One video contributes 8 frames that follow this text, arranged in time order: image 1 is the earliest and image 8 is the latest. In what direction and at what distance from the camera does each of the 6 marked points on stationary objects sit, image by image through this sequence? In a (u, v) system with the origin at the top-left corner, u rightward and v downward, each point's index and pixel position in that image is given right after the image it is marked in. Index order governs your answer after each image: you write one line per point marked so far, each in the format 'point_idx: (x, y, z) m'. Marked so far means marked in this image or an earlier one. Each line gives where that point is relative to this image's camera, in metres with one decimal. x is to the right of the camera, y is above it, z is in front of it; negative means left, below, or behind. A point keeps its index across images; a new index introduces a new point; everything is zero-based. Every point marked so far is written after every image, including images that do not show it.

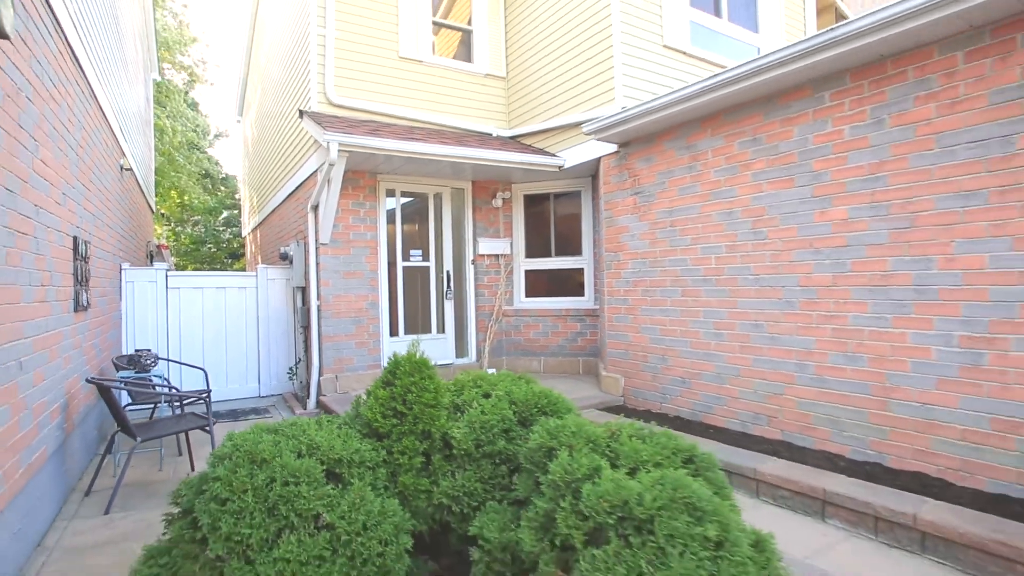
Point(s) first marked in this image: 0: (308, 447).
0: (-0.8, -0.7, +2.2) m
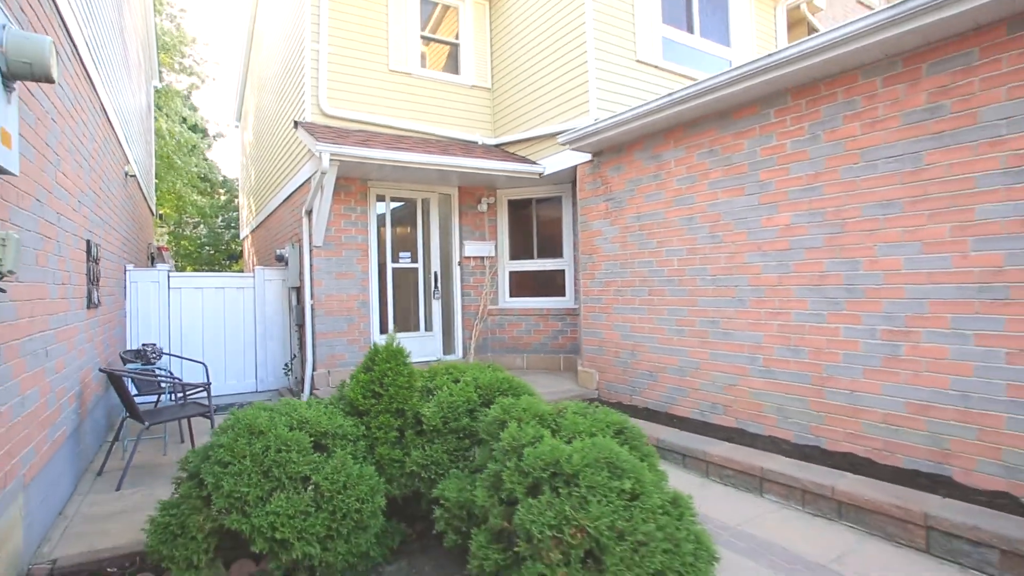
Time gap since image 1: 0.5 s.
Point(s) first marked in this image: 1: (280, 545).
0: (-1.0, -0.7, +2.5) m
1: (-1.0, -1.1, +2.2) m
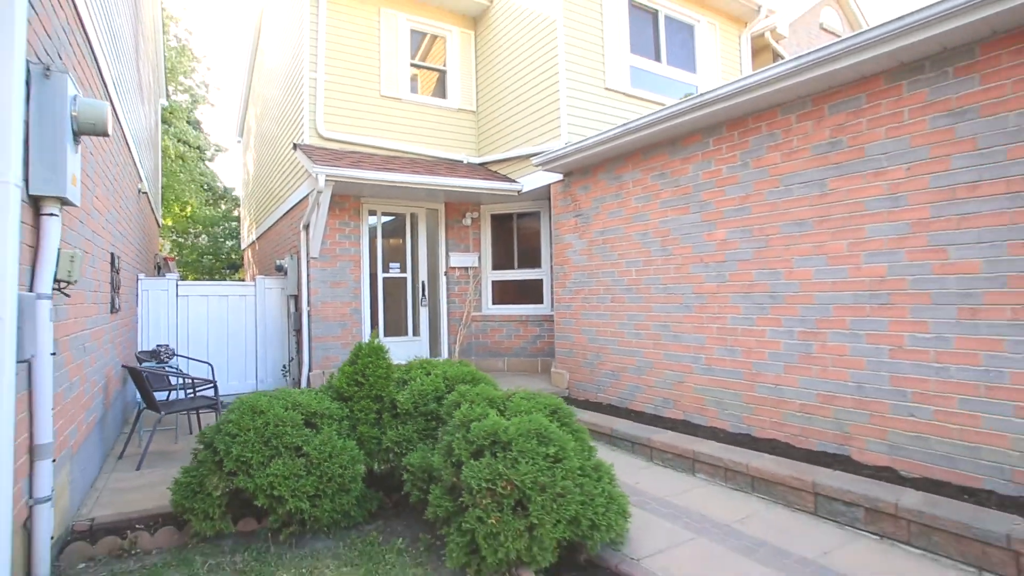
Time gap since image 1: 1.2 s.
0: (-1.3, -0.7, +3.1) m
1: (-1.3, -1.2, +2.8) m
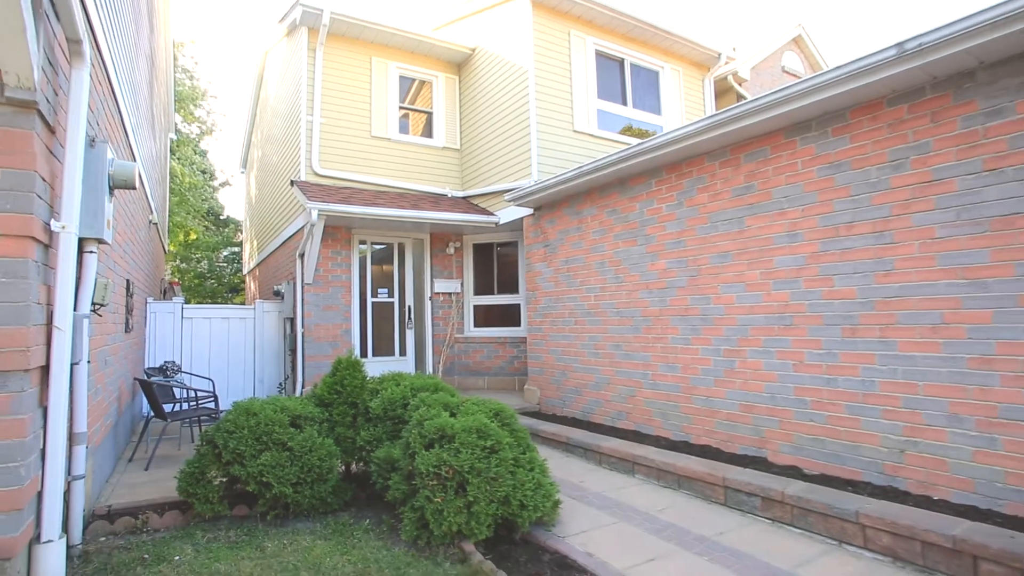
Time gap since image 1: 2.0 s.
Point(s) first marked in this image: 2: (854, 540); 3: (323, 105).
0: (-1.7, -0.9, +3.7) m
1: (-1.6, -1.3, +3.4) m
2: (+2.0, -1.5, +3.1) m
3: (-2.9, +2.8, +7.9) m
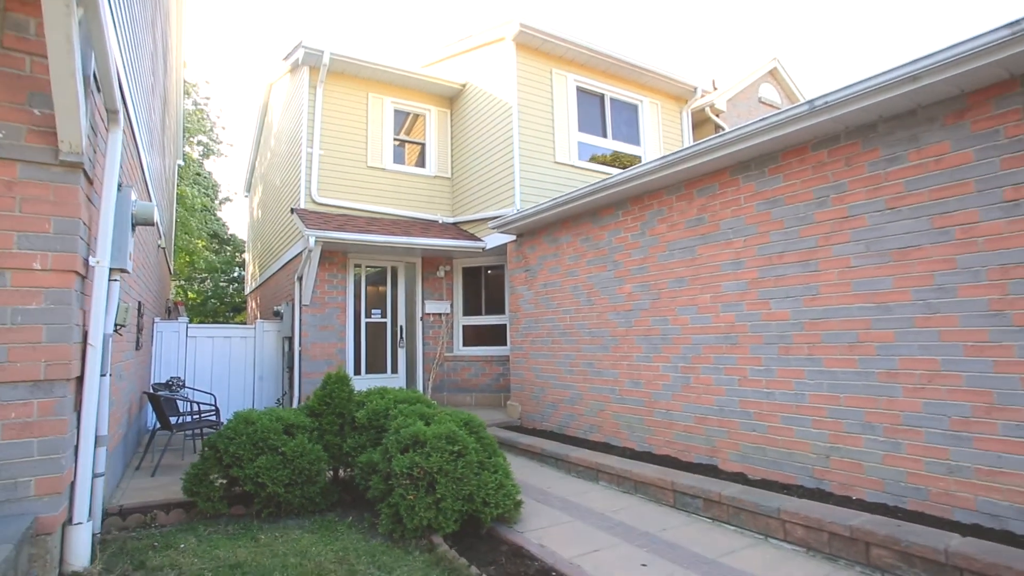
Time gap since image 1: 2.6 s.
0: (-1.9, -1.0, +4.1) m
1: (-1.9, -1.5, +3.8) m
2: (+1.8, -1.7, +3.5) m
3: (-3.2, +2.5, +8.5) m
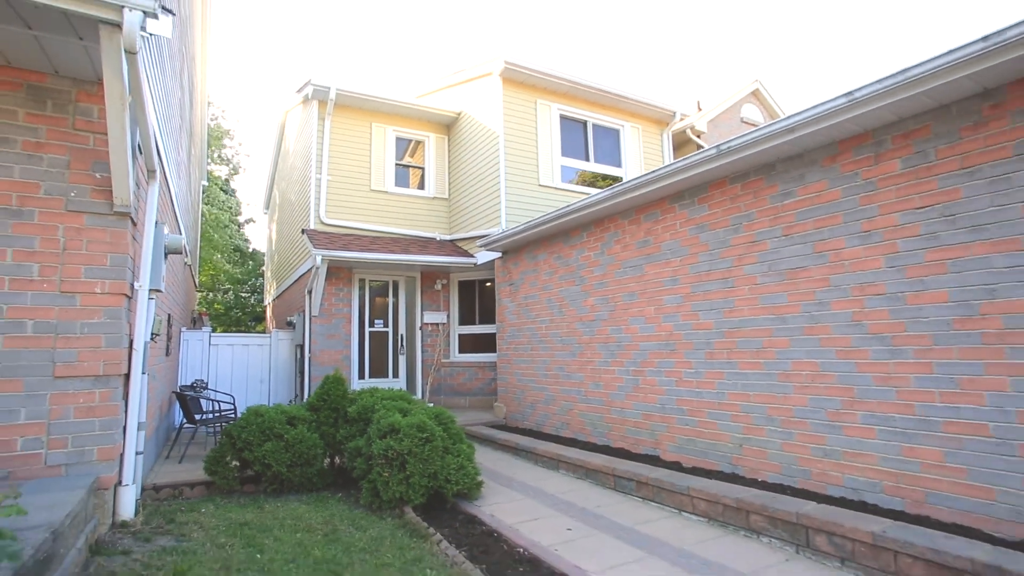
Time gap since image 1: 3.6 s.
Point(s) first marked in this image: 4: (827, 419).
0: (-2.2, -1.2, +5.0) m
1: (-2.2, -1.6, +4.6) m
2: (+1.4, -1.8, +4.2) m
3: (-3.4, +2.3, +9.4) m
4: (+2.4, -1.0, +4.0) m
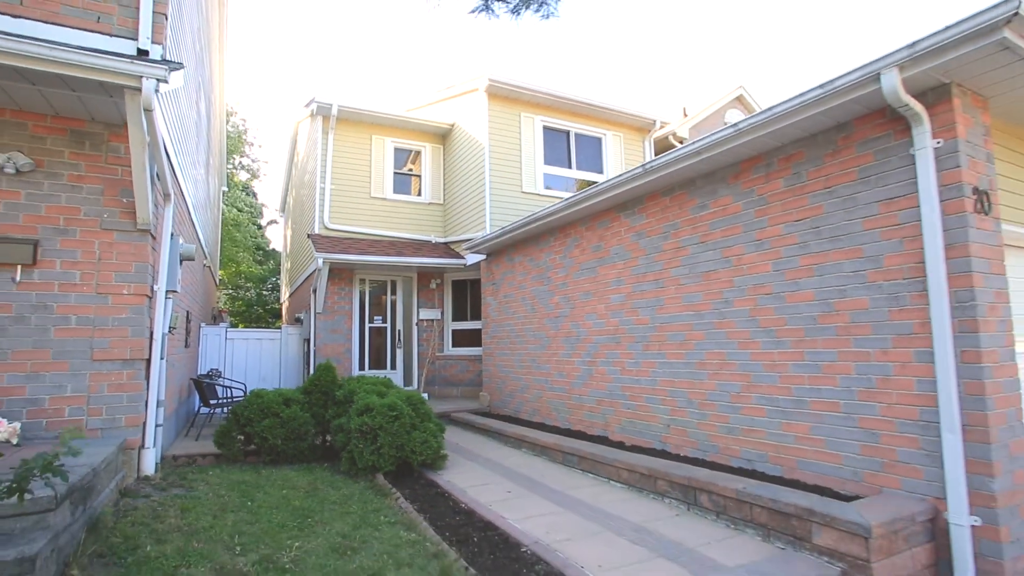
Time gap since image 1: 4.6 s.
0: (-2.7, -1.2, +5.8) m
1: (-2.6, -1.6, +5.5) m
2: (+1.0, -1.8, +4.9) m
3: (-3.6, +2.3, +10.3) m
4: (+2.0, -1.0, +4.6) m
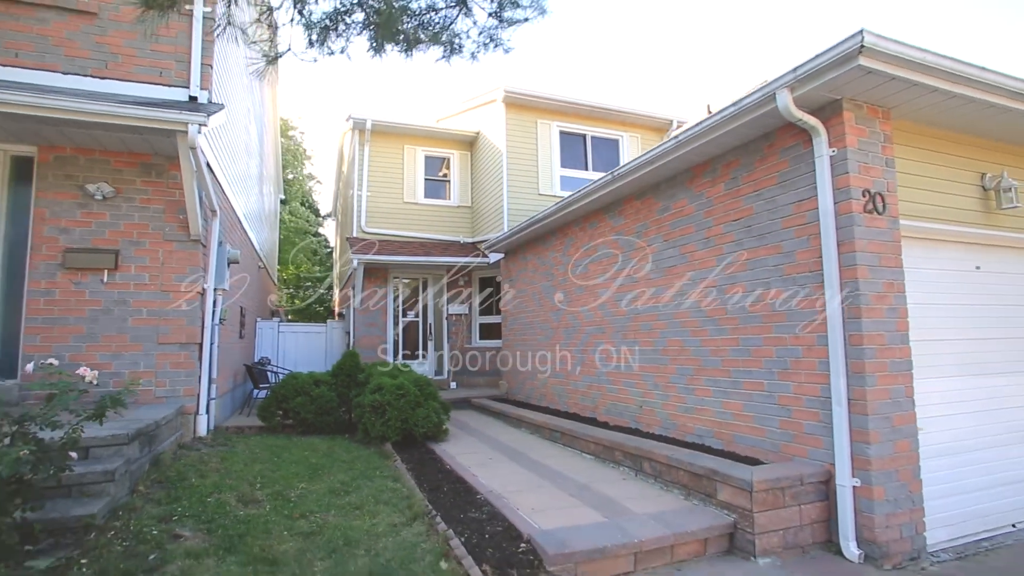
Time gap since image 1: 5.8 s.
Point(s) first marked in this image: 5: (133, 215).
0: (-2.7, -1.2, +6.9) m
1: (-2.7, -1.6, +6.5) m
2: (+0.8, -1.7, +5.5) m
3: (-3.2, +2.3, +11.4) m
4: (+1.8, -1.0, +5.2) m
5: (-3.9, +0.8, +5.3) m
